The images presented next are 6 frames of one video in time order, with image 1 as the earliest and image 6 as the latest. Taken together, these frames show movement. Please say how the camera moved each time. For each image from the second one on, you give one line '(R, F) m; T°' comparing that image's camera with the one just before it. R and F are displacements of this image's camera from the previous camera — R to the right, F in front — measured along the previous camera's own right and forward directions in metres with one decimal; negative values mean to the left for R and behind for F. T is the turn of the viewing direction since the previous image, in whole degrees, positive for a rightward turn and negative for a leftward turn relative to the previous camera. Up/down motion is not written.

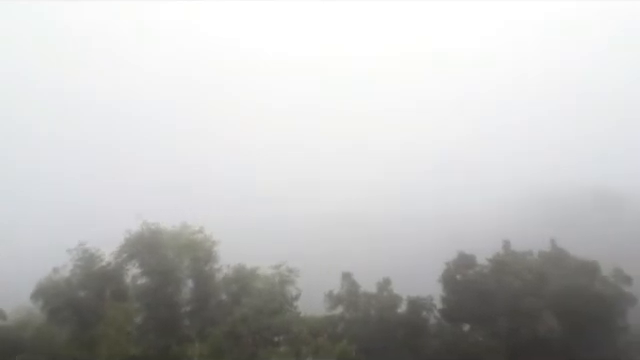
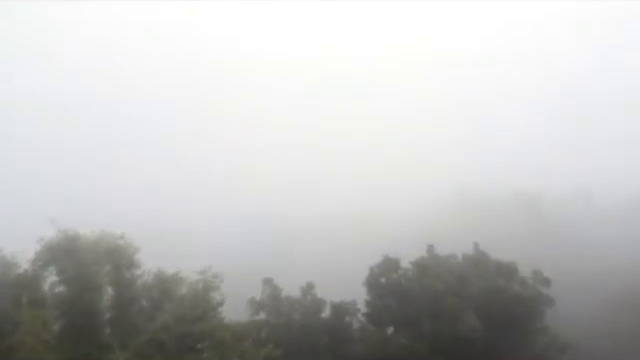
(+3.7, +0.1) m; +2°
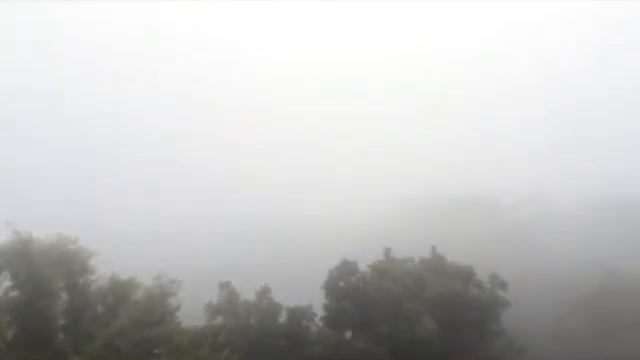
(+2.1, +0.1) m; +1°
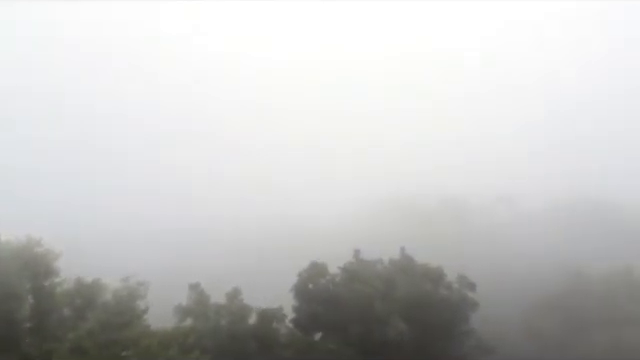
(+1.6, 0.0) m; 0°
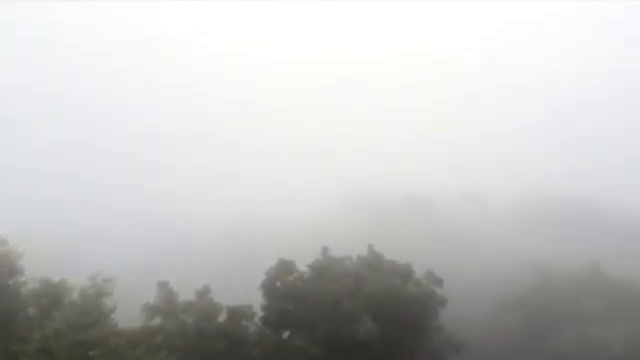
(+1.7, 0.0) m; +1°
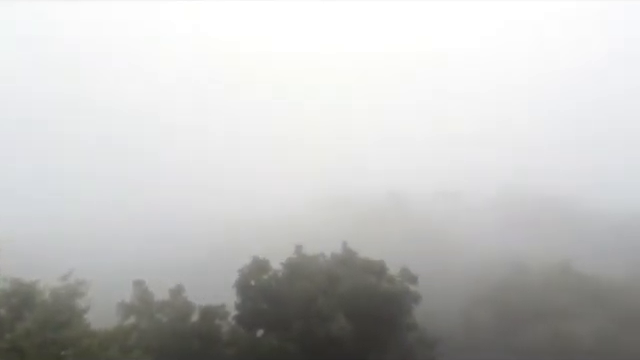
(+1.1, -0.1) m; +1°
